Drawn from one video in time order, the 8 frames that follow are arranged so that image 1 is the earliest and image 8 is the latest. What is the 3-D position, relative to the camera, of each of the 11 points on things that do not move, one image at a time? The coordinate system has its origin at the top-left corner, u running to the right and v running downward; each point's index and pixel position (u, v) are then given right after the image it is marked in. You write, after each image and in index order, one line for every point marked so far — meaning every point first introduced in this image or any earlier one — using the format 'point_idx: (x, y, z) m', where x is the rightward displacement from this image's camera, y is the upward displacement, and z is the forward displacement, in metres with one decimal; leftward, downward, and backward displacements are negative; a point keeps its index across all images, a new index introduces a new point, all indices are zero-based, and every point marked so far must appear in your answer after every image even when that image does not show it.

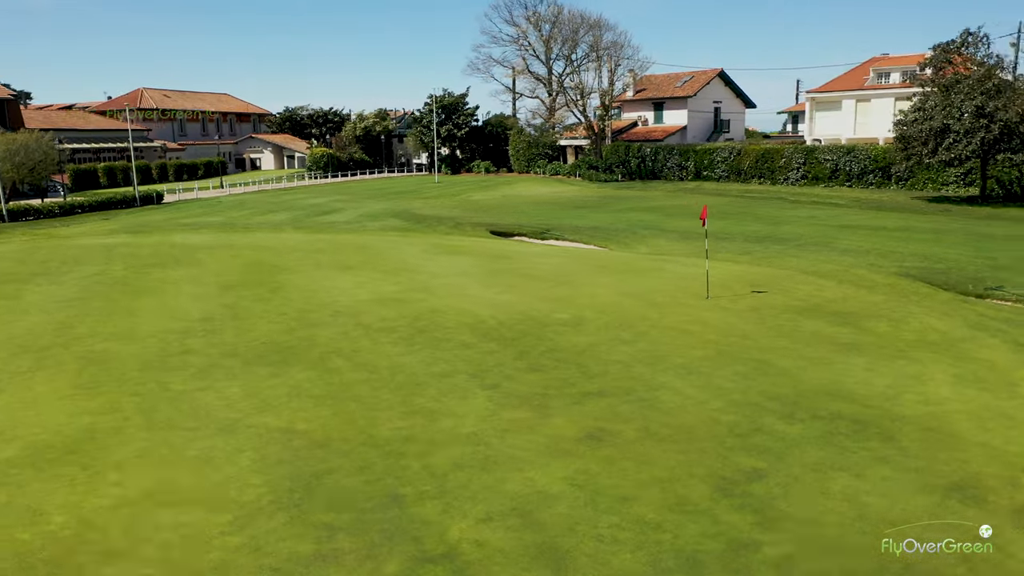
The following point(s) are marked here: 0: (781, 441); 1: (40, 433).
0: (+2.4, -1.3, +7.2) m
1: (-4.3, -1.3, +7.6) m
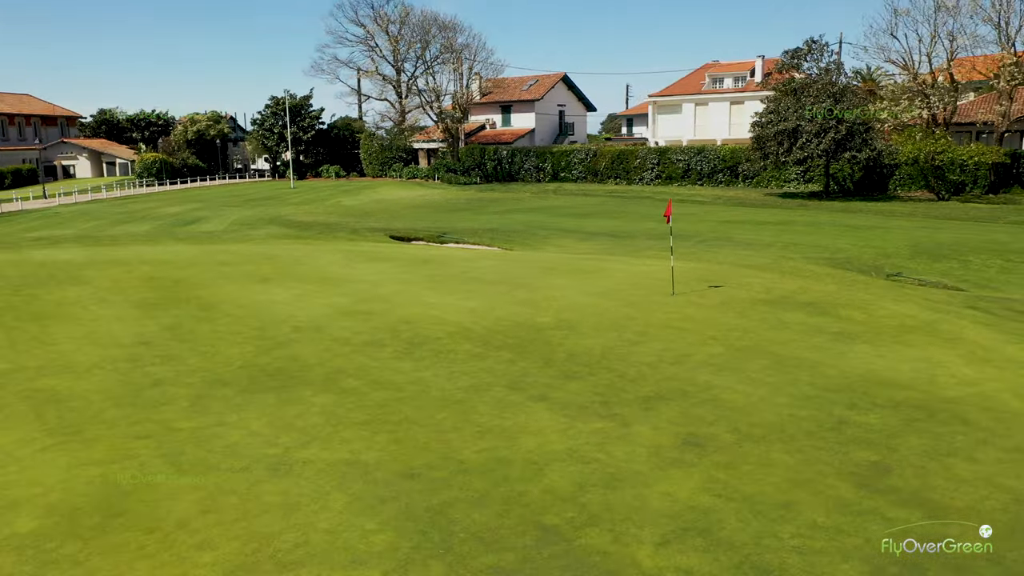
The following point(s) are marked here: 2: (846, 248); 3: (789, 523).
0: (+3.2, -1.3, +7.2) m
1: (-3.4, -1.5, +6.2) m
2: (+8.0, +1.0, +20.0) m
3: (+1.9, -1.6, +5.6) m
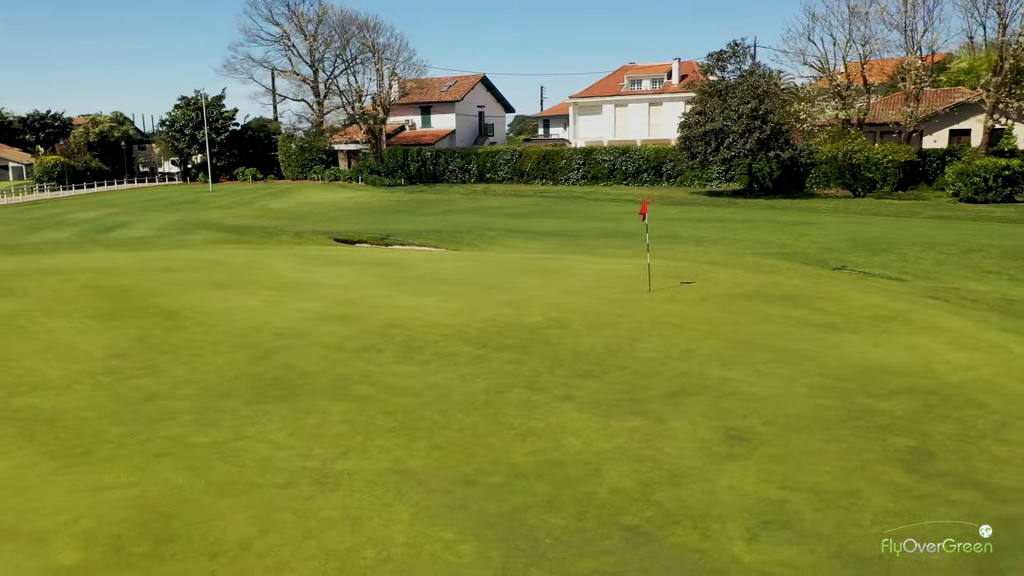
0: (+3.5, -1.2, +7.4) m
1: (-2.9, -1.6, +5.7) m
2: (+6.9, +1.1, +20.6) m
3: (+2.4, -1.5, +5.6) m
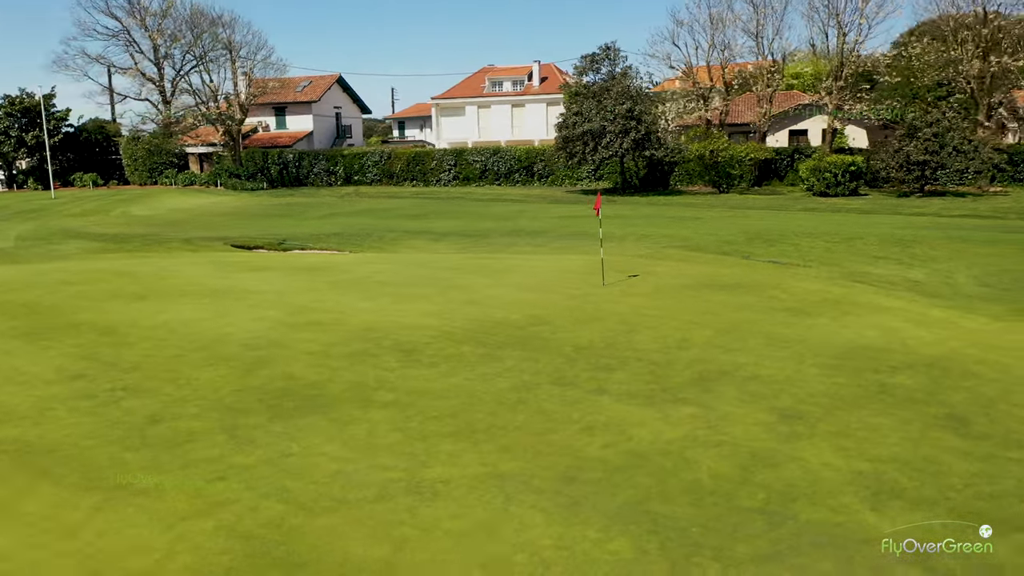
0: (+4.0, -1.0, +8.0) m
1: (-2.1, -1.6, +5.1) m
2: (+4.6, +1.4, +21.6) m
3: (+3.2, -1.4, +6.0) m
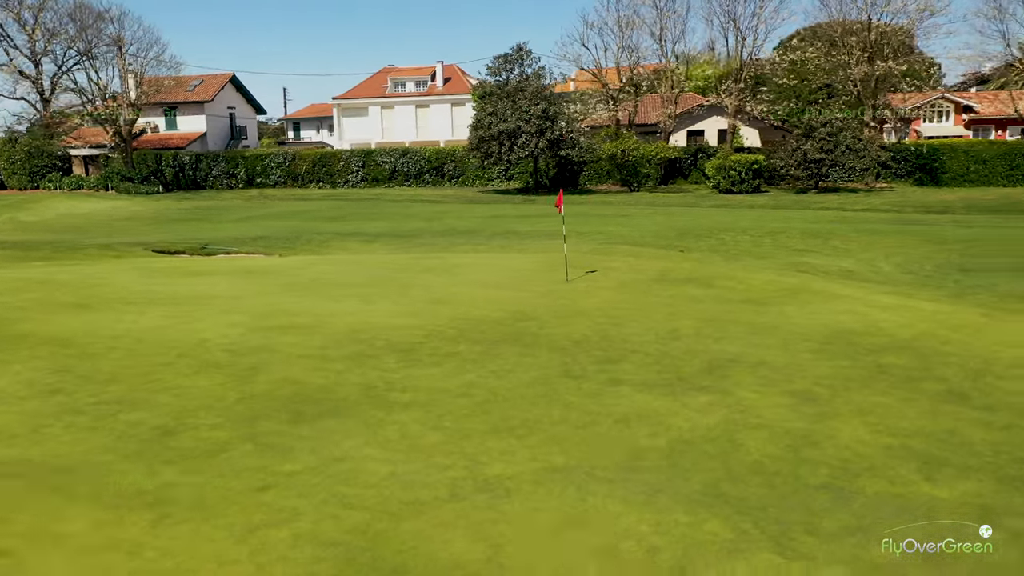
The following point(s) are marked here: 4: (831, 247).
0: (+4.1, -0.8, +8.5) m
1: (-1.4, -1.6, +4.8) m
2: (+2.9, +1.5, +22.1) m
3: (+3.6, -1.2, +6.5) m
4: (+7.6, +1.0, +19.8) m
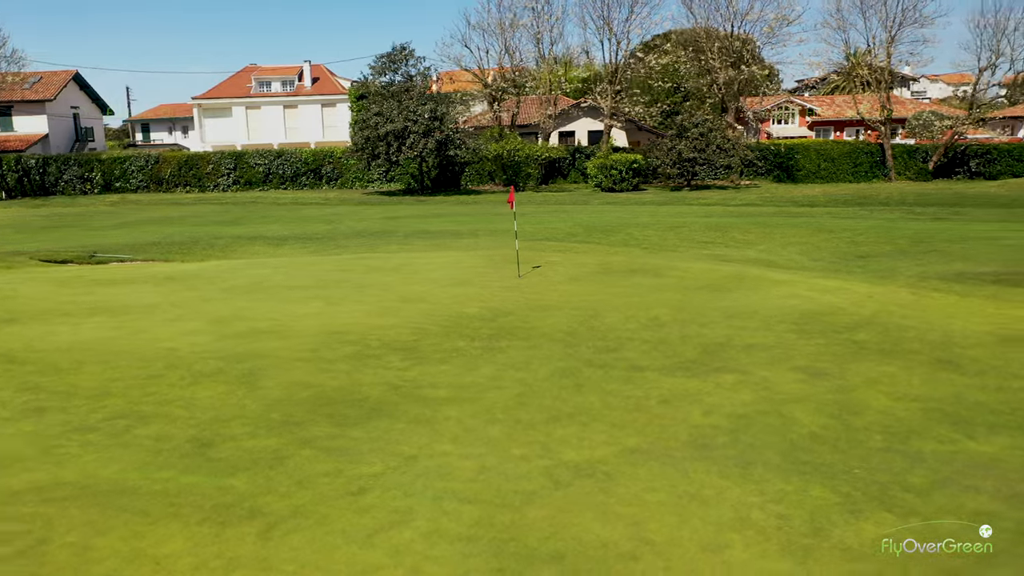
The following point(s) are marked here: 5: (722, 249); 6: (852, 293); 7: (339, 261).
0: (+4.2, -0.6, +9.3) m
1: (-0.6, -1.6, +4.7) m
2: (+0.5, +1.6, +22.4) m
3: (+4.1, -1.0, +7.2) m
4: (+5.6, +1.3, +21.0) m
5: (+4.9, +0.9, +19.2) m
6: (+4.9, -0.1, +12.1) m
7: (-3.4, +0.5, +16.5) m
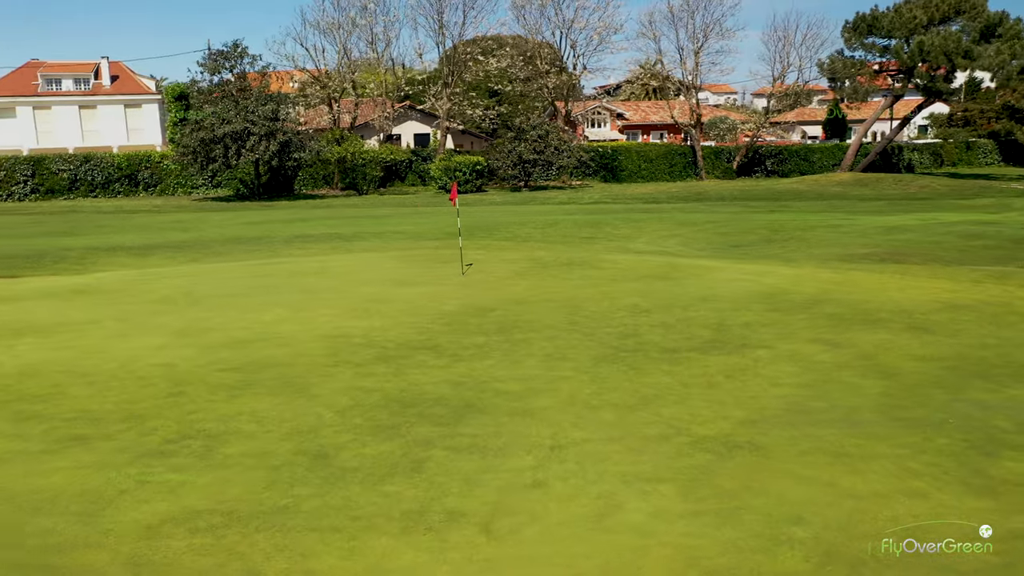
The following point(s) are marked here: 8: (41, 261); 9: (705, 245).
0: (+4.3, -0.3, +10.3) m
1: (+0.8, -1.4, +4.7) m
2: (-2.6, +1.5, +22.1) m
3: (+4.7, -0.7, +8.3) m
4: (+2.6, +1.4, +22.0) m
5: (+2.4, +1.1, +20.1) m
6: (+4.3, +0.2, +13.2) m
7: (-4.9, +0.4, +15.4) m
8: (-10.6, +0.6, +18.6) m
9: (+4.6, +1.1, +20.0) m
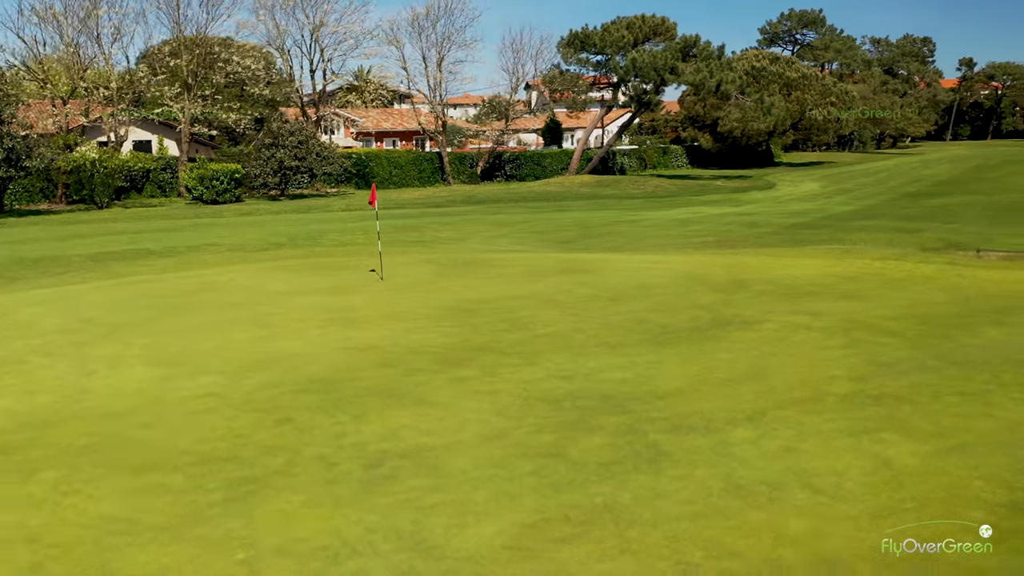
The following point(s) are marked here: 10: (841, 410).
0: (+4.0, 0.0, +11.8) m
1: (+2.9, -1.2, +5.3) m
2: (-6.9, +1.1, +20.3) m
3: (+5.1, -0.3, +10.1) m
4: (-1.9, +1.4, +22.1) m
5: (-1.5, +1.1, +20.3) m
6: (+2.8, +0.4, +14.6) m
7: (-6.5, 0.0, +13.2) m
8: (-12.9, -0.2, +14.2) m
9: (+0.7, +1.2, +21.0) m
10: (+2.6, -1.0, +6.6) m
